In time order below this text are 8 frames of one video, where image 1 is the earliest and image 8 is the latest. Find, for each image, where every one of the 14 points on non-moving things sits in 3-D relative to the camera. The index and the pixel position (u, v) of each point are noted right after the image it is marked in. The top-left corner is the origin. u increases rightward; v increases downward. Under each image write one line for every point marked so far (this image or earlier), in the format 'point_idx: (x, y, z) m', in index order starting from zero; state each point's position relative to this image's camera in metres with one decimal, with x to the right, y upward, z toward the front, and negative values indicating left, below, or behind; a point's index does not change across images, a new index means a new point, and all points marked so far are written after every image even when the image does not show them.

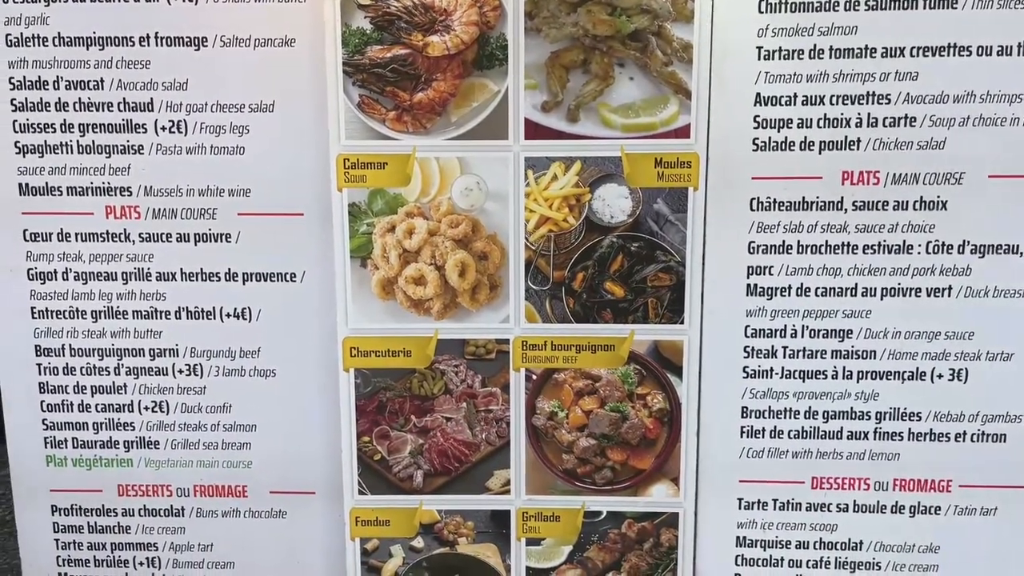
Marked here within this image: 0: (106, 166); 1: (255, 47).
0: (-0.7, +0.2, +1.4) m
1: (-0.4, +0.4, +1.4) m
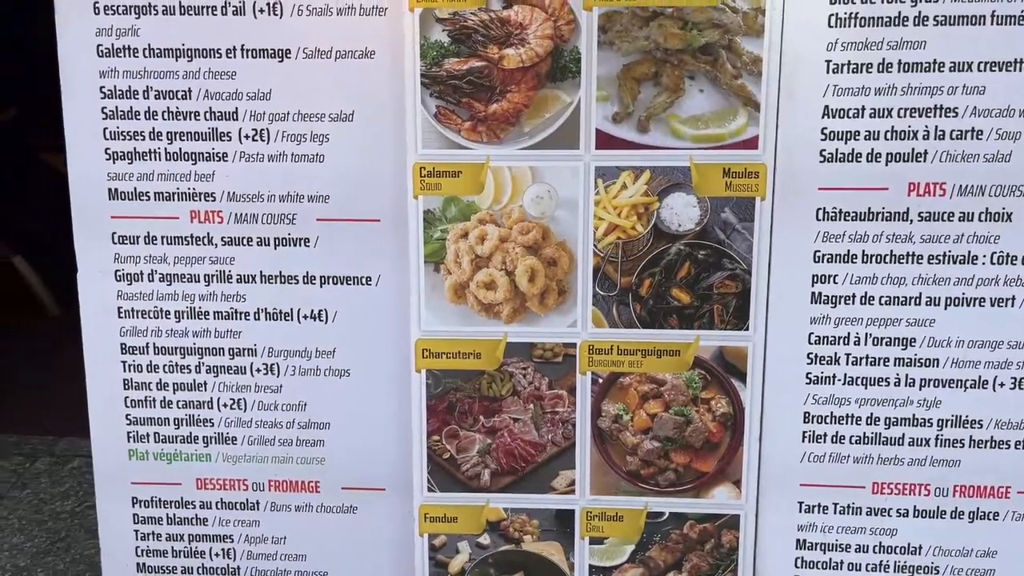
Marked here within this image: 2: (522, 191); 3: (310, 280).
0: (-0.6, +0.2, +1.5) m
1: (-0.3, +0.4, +1.4) m
2: (0.0, +0.2, +1.5) m
3: (-0.4, 0.0, +1.5) m
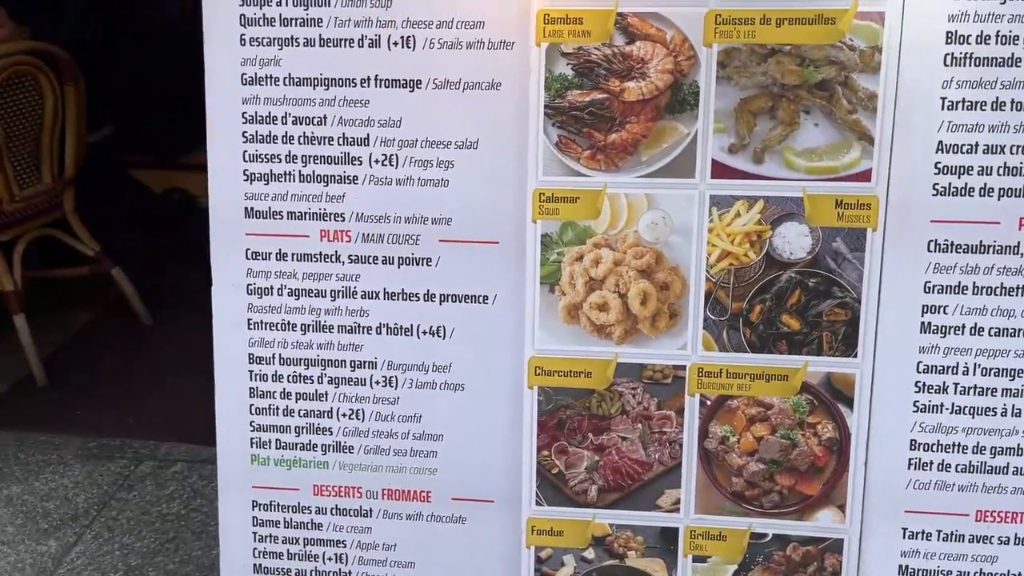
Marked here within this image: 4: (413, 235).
0: (-0.4, +0.2, +1.6) m
1: (-0.1, +0.4, +1.5) m
2: (+0.2, +0.1, +1.5) m
3: (-0.2, 0.0, +1.6) m
4: (-0.2, +0.1, +1.6) m
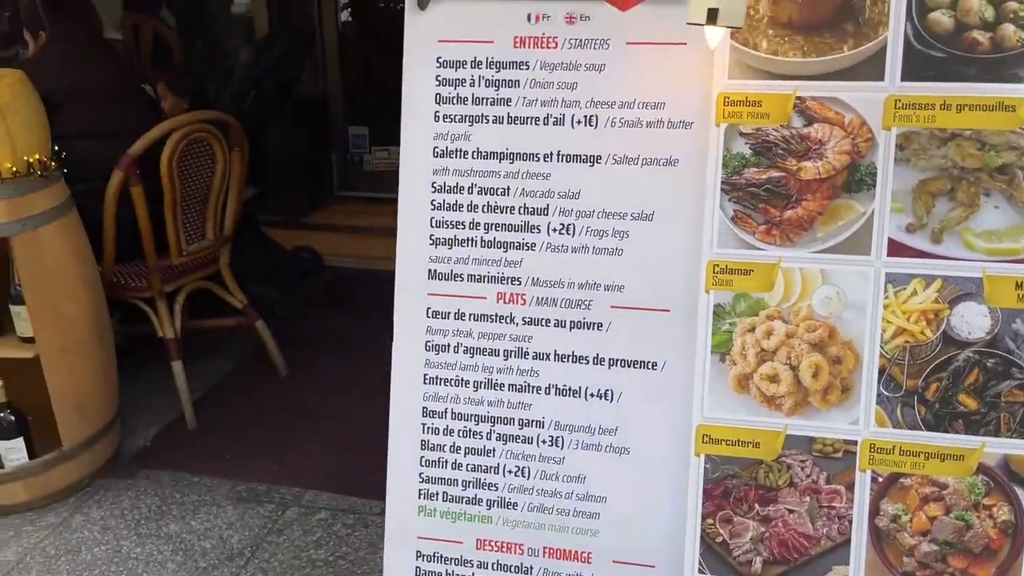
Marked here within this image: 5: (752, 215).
0: (0.0, +0.1, +1.7) m
1: (+0.3, +0.2, +1.6) m
2: (+0.6, 0.0, +1.6) m
3: (+0.2, -0.2, +1.6) m
4: (+0.2, 0.0, +1.6) m
5: (+0.5, +0.1, +1.6) m
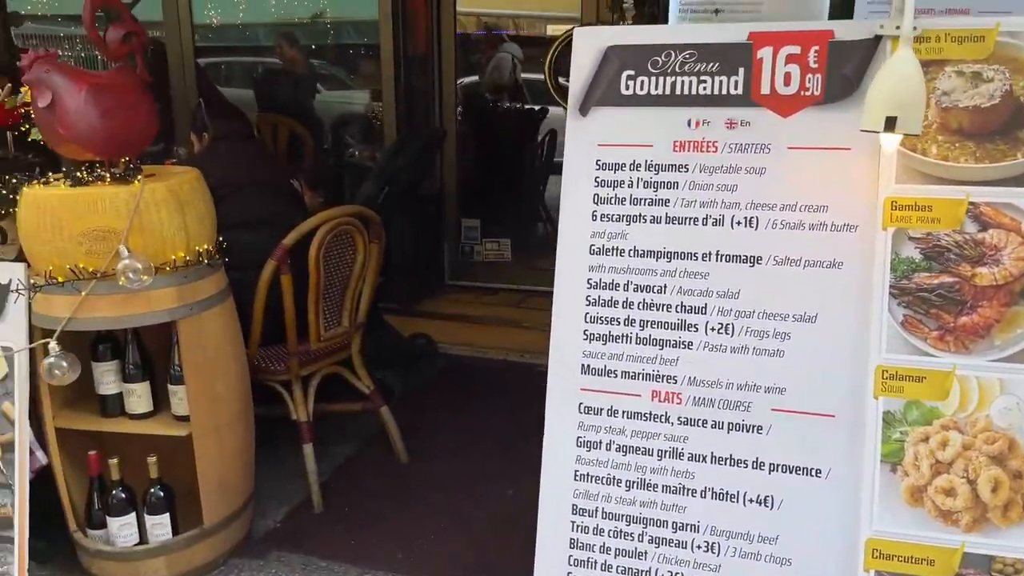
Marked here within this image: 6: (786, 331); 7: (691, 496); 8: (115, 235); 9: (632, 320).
0: (+0.3, -0.1, +1.7) m
1: (+0.6, 0.0, +1.6) m
2: (+0.9, -0.2, +1.5) m
3: (+0.5, -0.4, +1.6) m
4: (+0.5, -0.2, +1.6) m
5: (+0.8, -0.1, +1.5) m
6: (+0.6, -0.1, +1.6) m
7: (+0.4, -0.4, +1.6) m
8: (-1.1, +0.1, +2.1) m
9: (+0.3, -0.1, +1.7) m
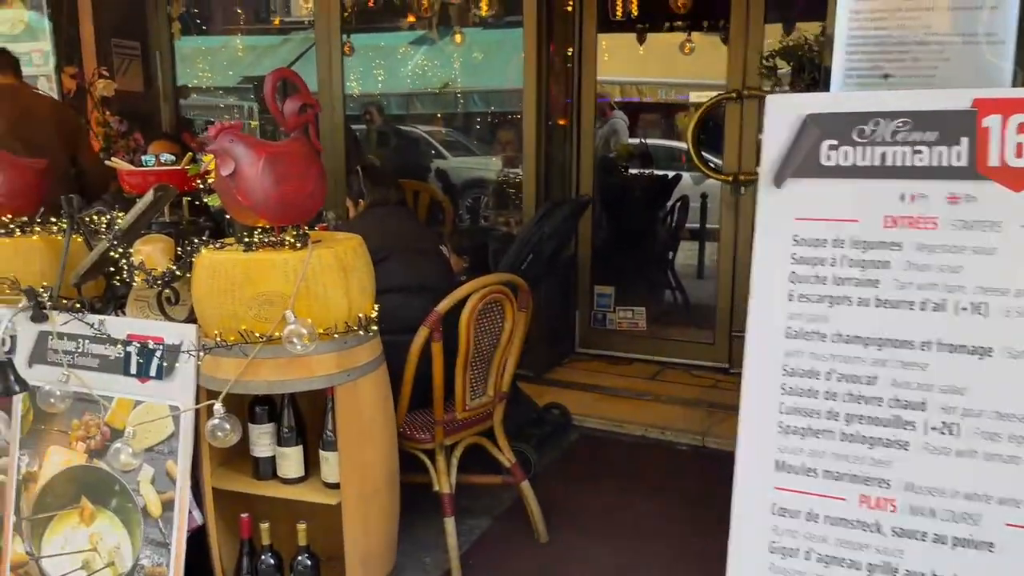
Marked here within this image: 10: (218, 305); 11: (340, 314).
0: (+0.7, -0.3, +1.5) m
1: (+0.9, -0.1, +1.4) m
2: (+1.2, -0.4, +1.2) m
3: (+0.8, -0.5, +1.4) m
4: (+0.8, -0.4, +1.4) m
5: (+1.1, -0.2, +1.3) m
6: (+0.9, -0.3, +1.4) m
7: (+0.7, -0.6, +1.4) m
8: (-0.6, 0.0, +2.2) m
9: (+0.6, -0.2, +1.5) m
10: (-0.8, 0.0, +2.2) m
11: (-0.5, -0.1, +2.2) m
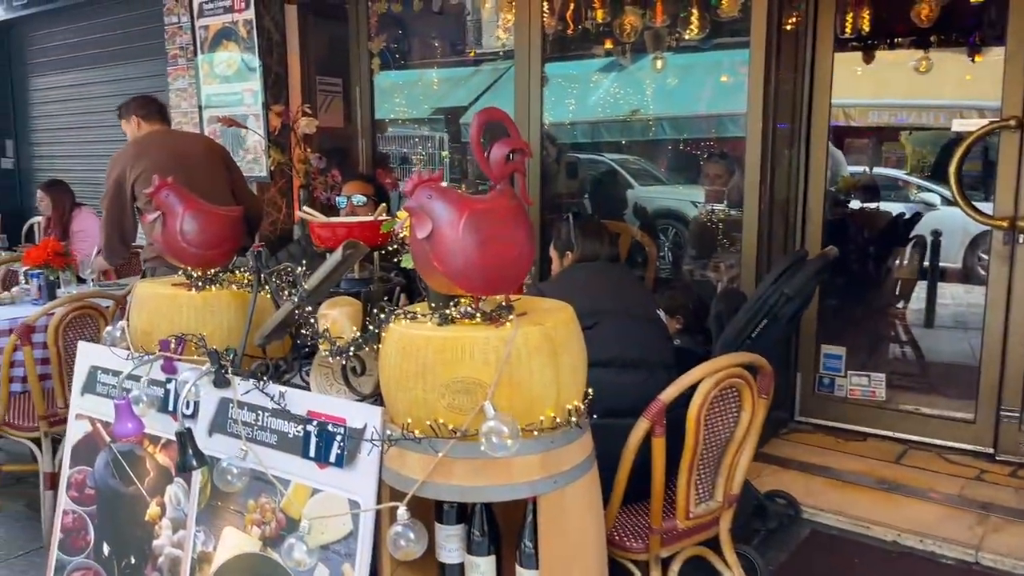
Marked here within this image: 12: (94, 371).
0: (+1.0, -0.5, +0.8) m
1: (+1.3, -0.3, +0.7) m
2: (+1.5, -0.6, +0.4) m
3: (+1.2, -0.7, +0.7) m
4: (+1.2, -0.6, +0.7) m
5: (+1.4, -0.4, +0.5) m
6: (+1.2, -0.5, +0.7) m
7: (+1.0, -0.8, +0.7) m
8: (-0.1, -0.2, +1.8) m
9: (+1.0, -0.4, +0.9) m
10: (-0.2, -0.2, +1.8) m
11: (+0.1, -0.3, +1.8) m
12: (-1.4, -0.3, +2.6) m
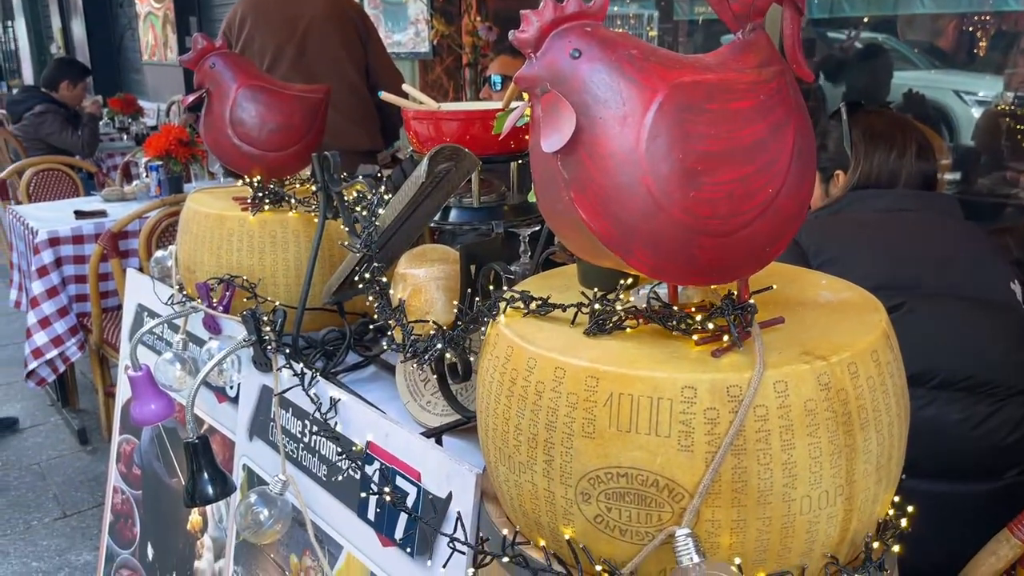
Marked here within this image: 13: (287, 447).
0: (+1.0, -0.7, -0.3) m
1: (+1.2, -0.6, -0.6) m
2: (+1.3, -0.9, -0.8) m
3: (+1.1, -0.9, -0.5) m
4: (+1.1, -0.8, -0.5) m
5: (+1.3, -0.7, -0.7) m
6: (+1.1, -0.7, -0.5) m
7: (+1.0, -1.0, -0.4) m
8: (+0.2, -0.2, +0.8) m
9: (+1.0, -0.6, -0.3) m
10: (0.0, -0.2, +0.9) m
11: (+0.3, -0.3, +0.8) m
12: (-0.9, -0.1, +1.9) m
13: (-0.4, -0.3, +1.4) m
